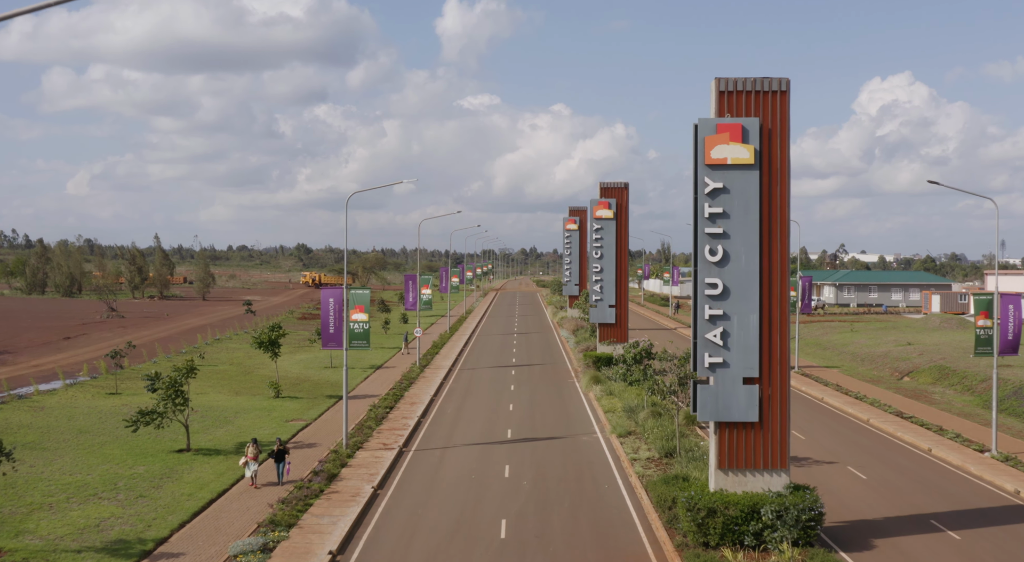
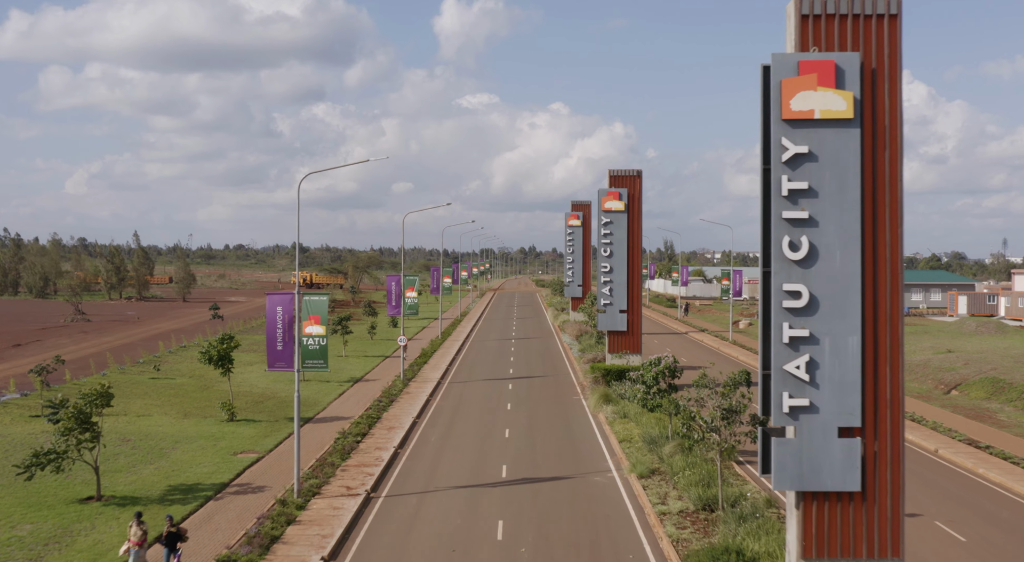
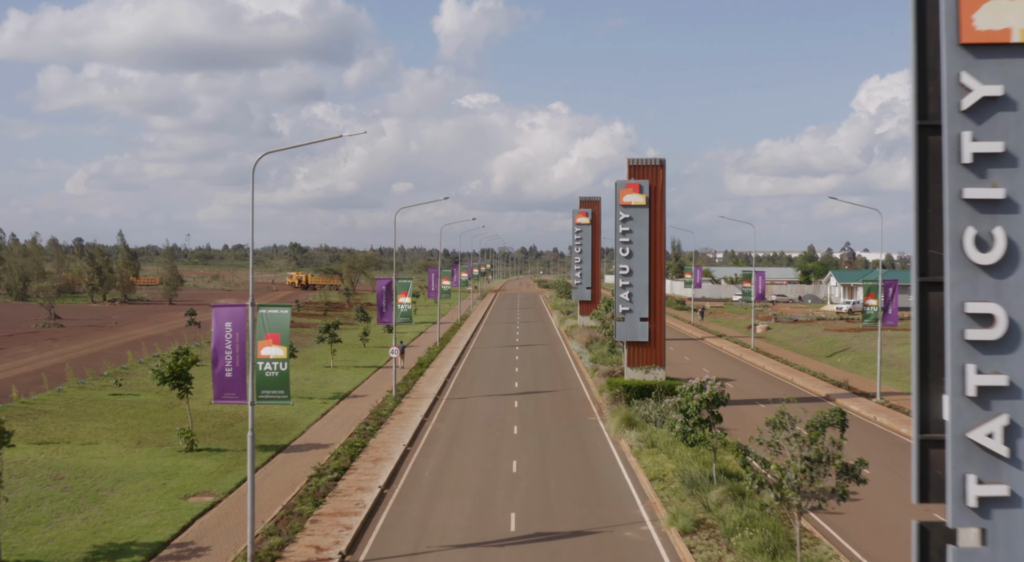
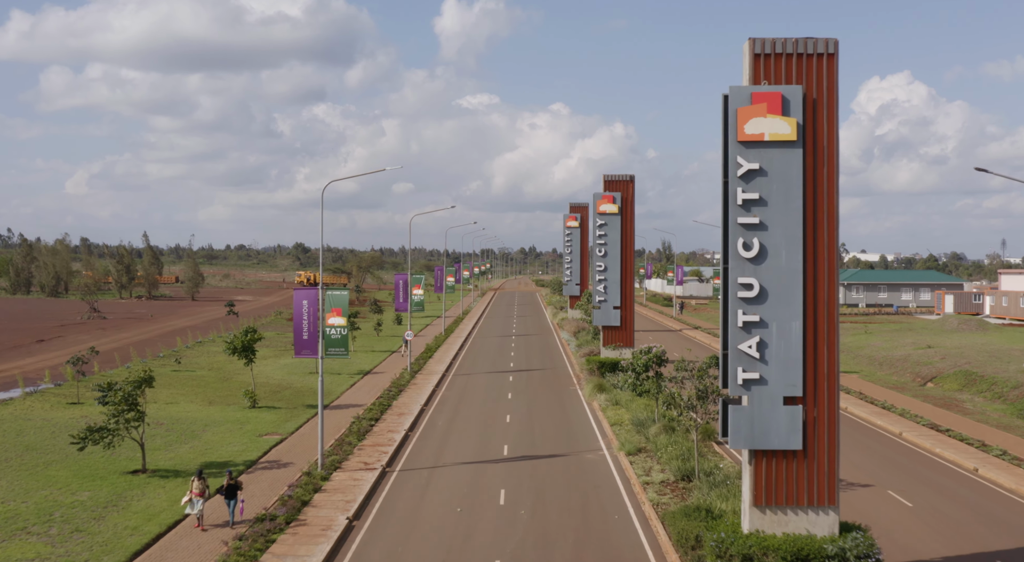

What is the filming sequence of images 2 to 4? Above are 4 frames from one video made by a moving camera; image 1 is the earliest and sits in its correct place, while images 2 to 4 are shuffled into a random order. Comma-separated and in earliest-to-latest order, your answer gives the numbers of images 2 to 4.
4, 2, 3
